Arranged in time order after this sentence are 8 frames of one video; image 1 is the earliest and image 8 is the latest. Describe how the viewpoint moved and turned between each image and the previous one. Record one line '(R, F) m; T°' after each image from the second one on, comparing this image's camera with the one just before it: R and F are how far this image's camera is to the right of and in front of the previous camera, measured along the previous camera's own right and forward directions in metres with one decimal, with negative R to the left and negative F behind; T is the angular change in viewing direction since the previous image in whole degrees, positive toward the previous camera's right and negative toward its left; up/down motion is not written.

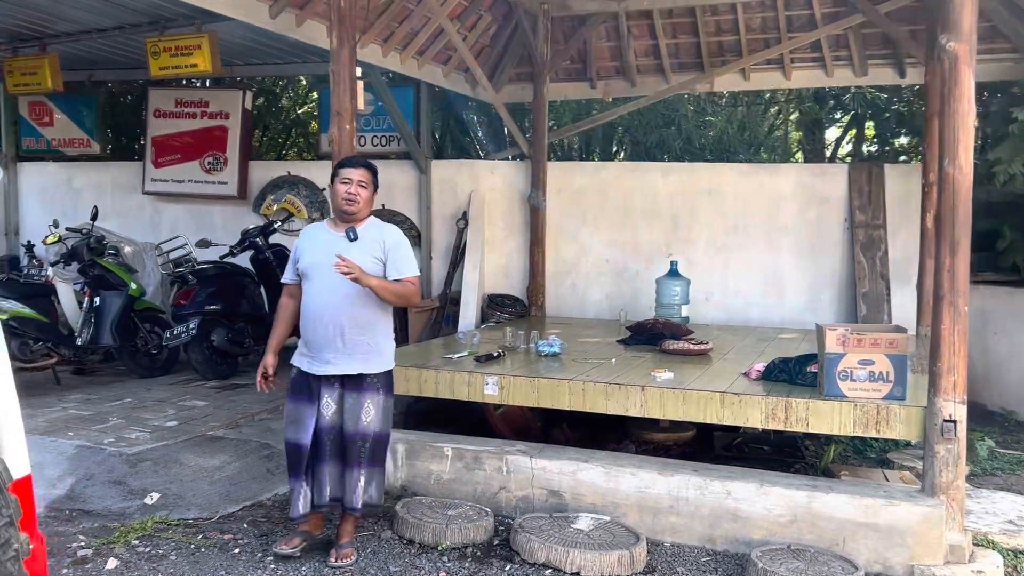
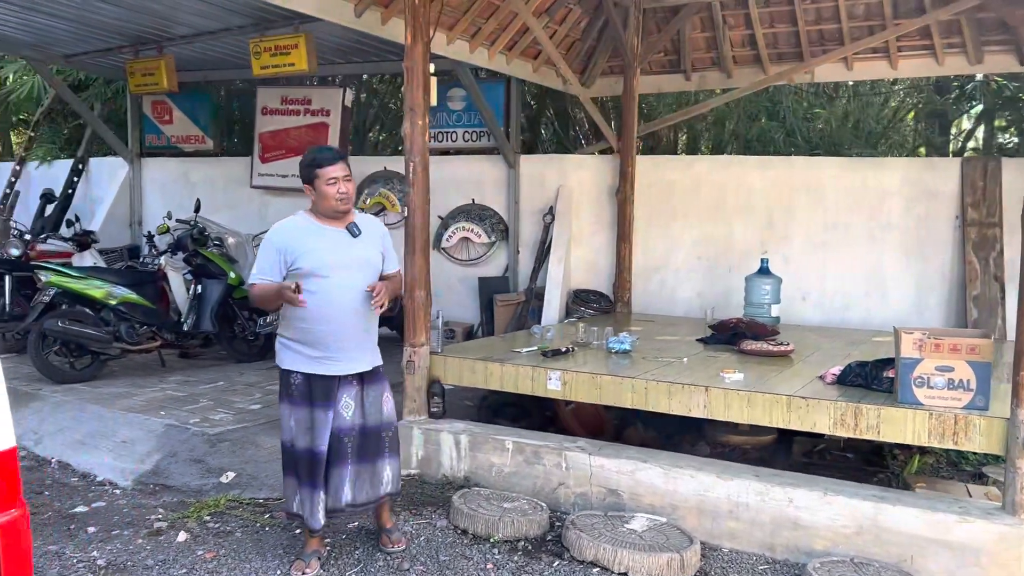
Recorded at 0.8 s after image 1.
(+0.3, 0.0) m; -8°
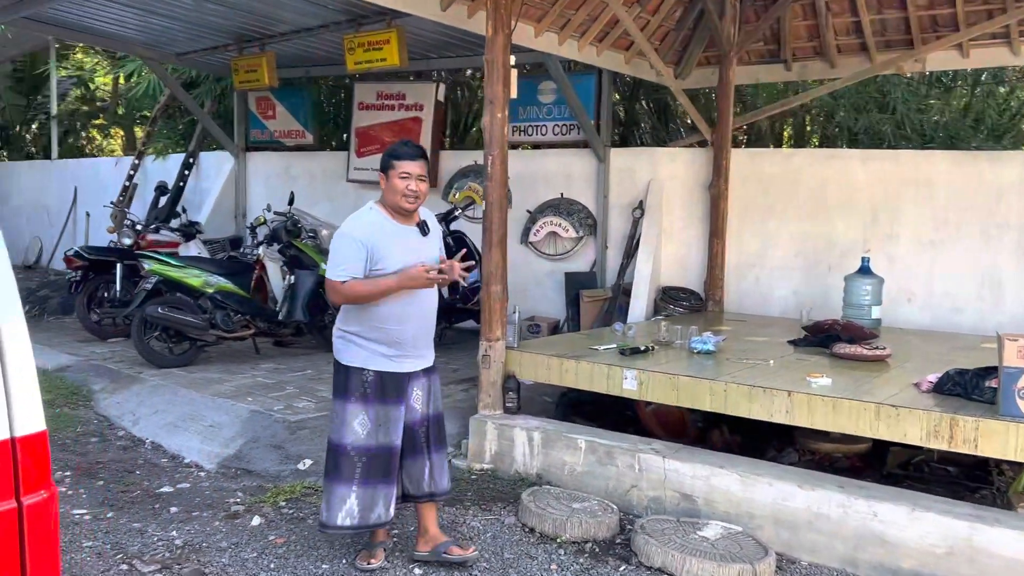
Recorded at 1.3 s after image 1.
(+0.1, +0.1) m; -7°
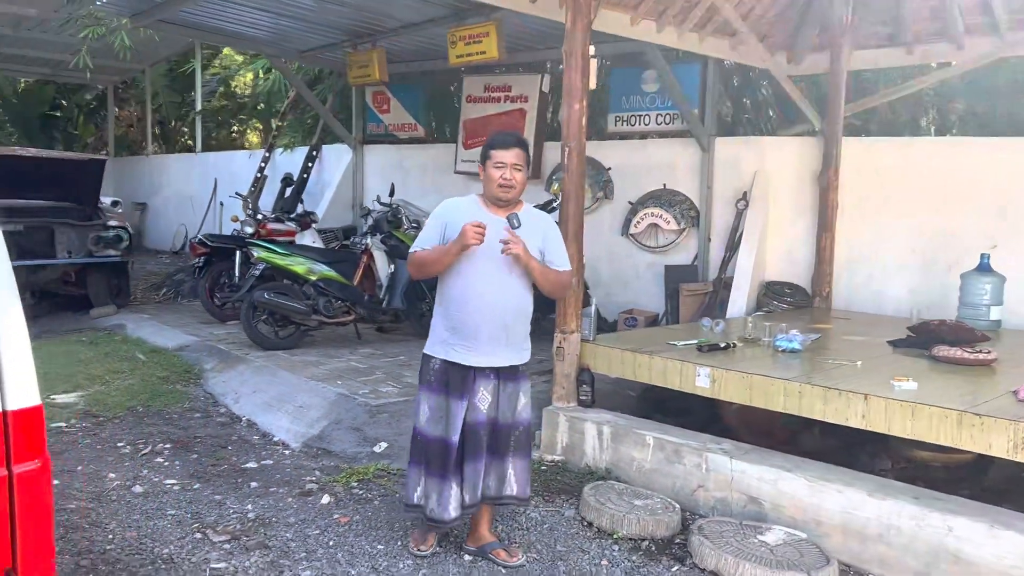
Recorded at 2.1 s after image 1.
(+0.3, 0.0) m; -9°
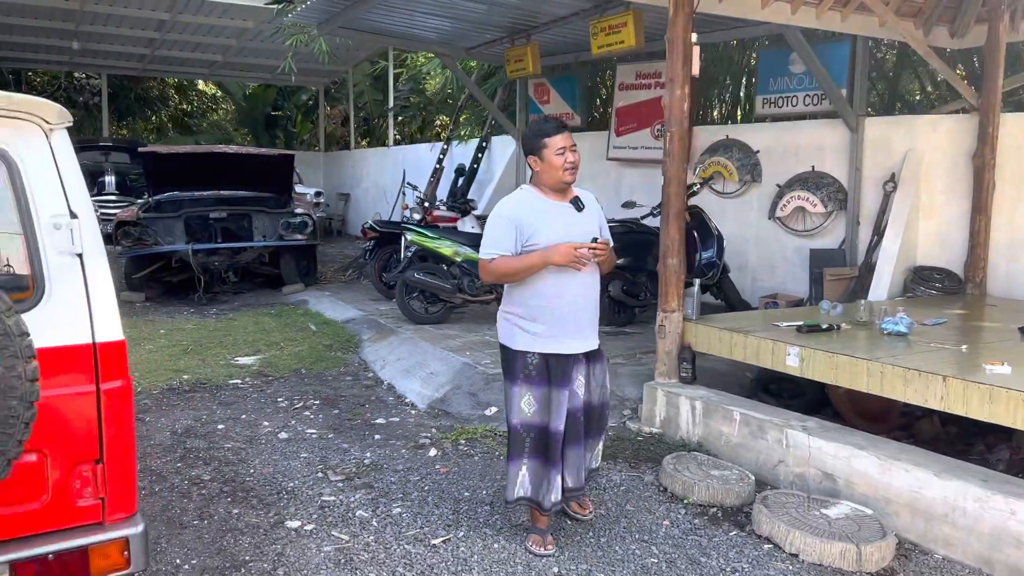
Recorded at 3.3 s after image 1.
(+0.5, -0.3) m; -14°
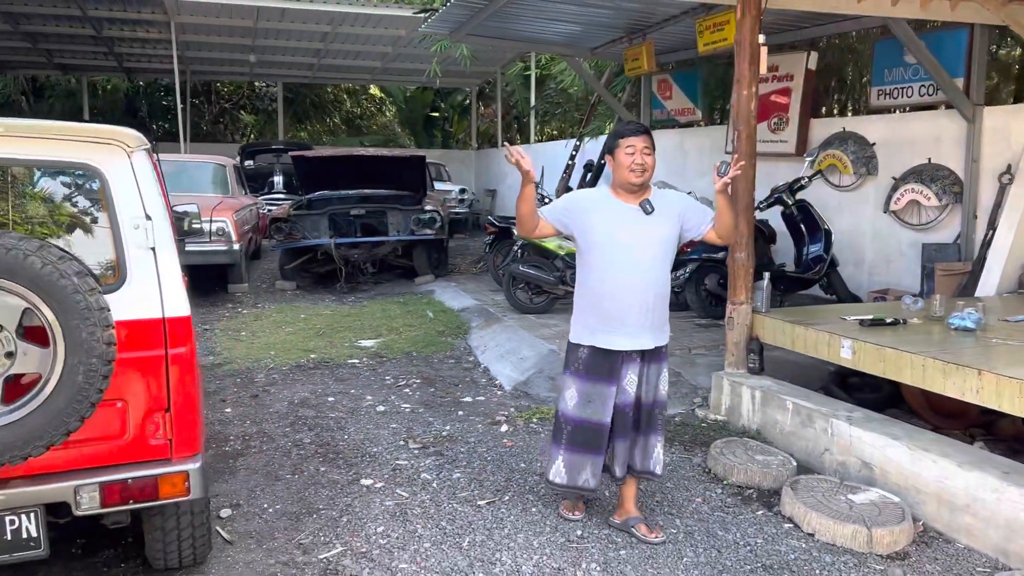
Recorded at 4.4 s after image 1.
(+0.5, -0.3) m; -11°
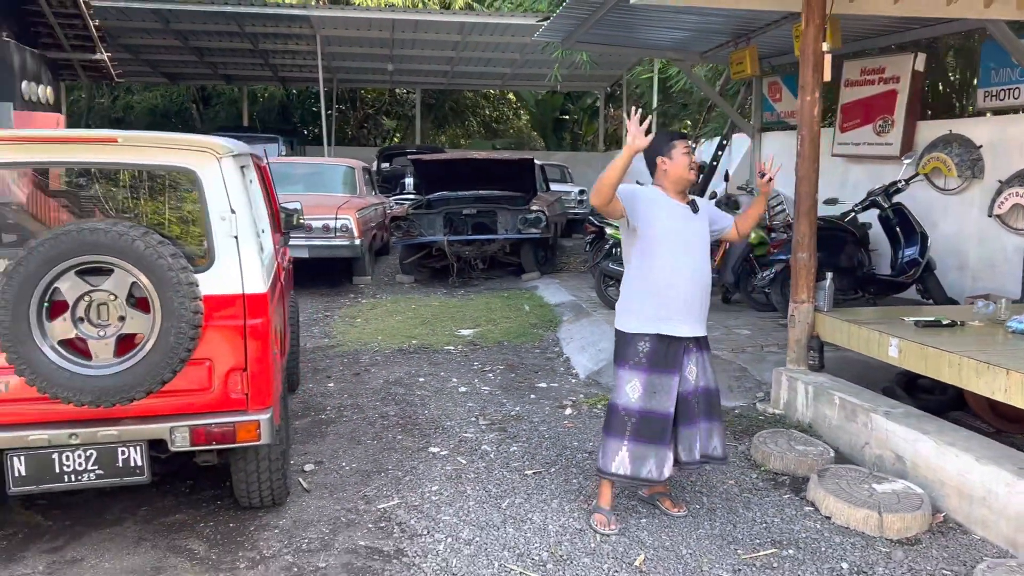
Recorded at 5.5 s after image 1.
(+0.4, -0.4) m; -9°
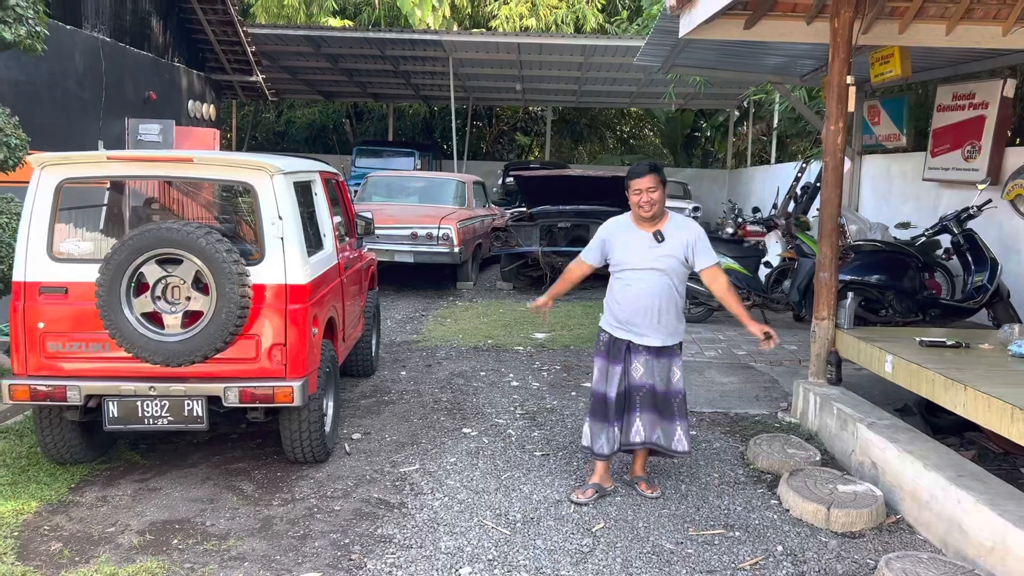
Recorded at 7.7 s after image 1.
(+0.7, -0.5) m; -10°
